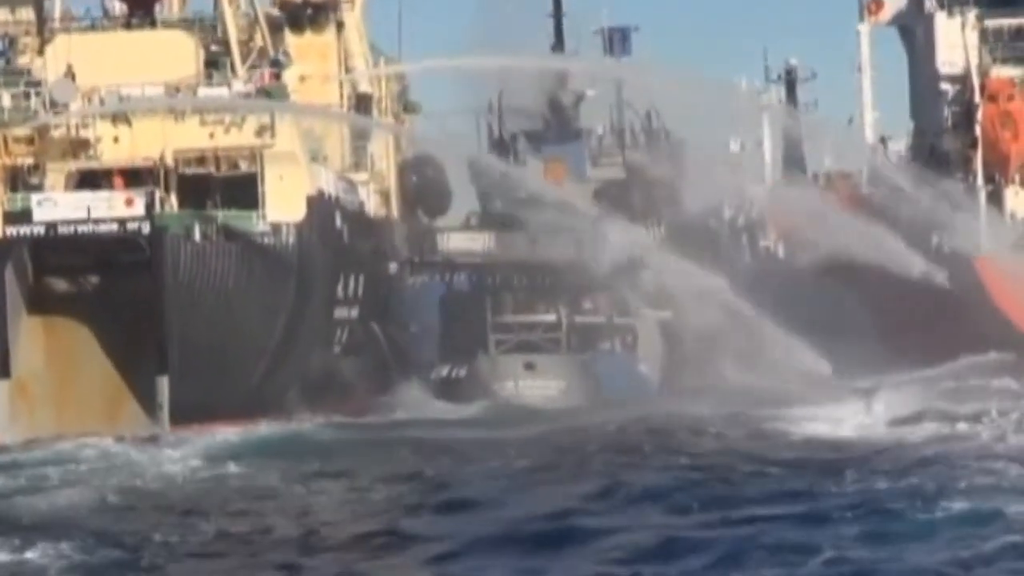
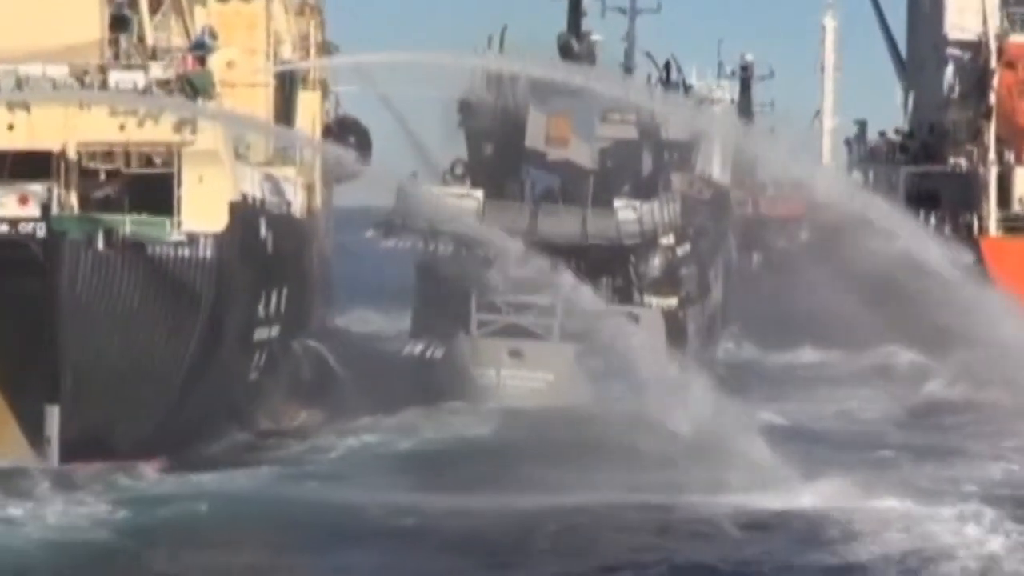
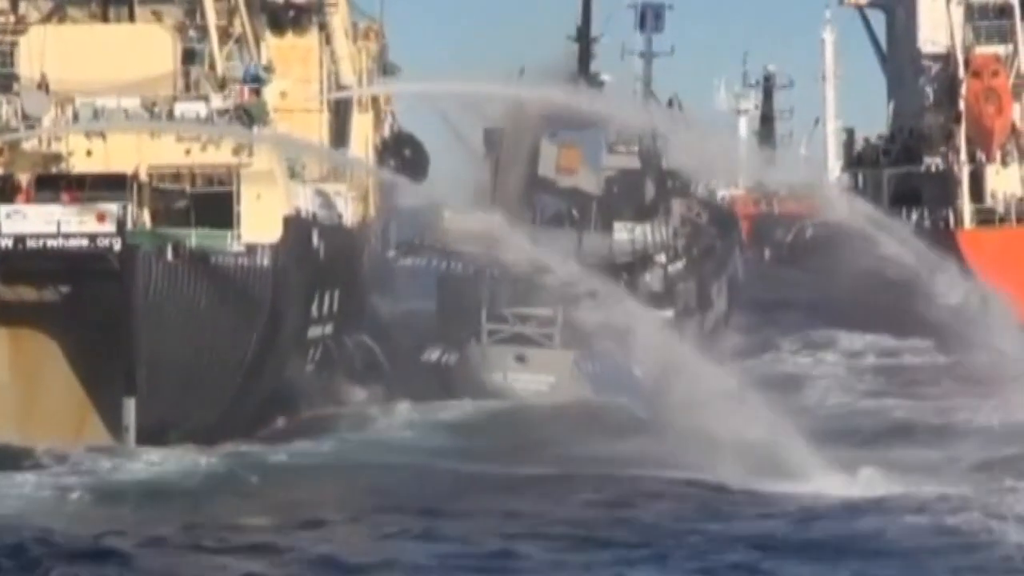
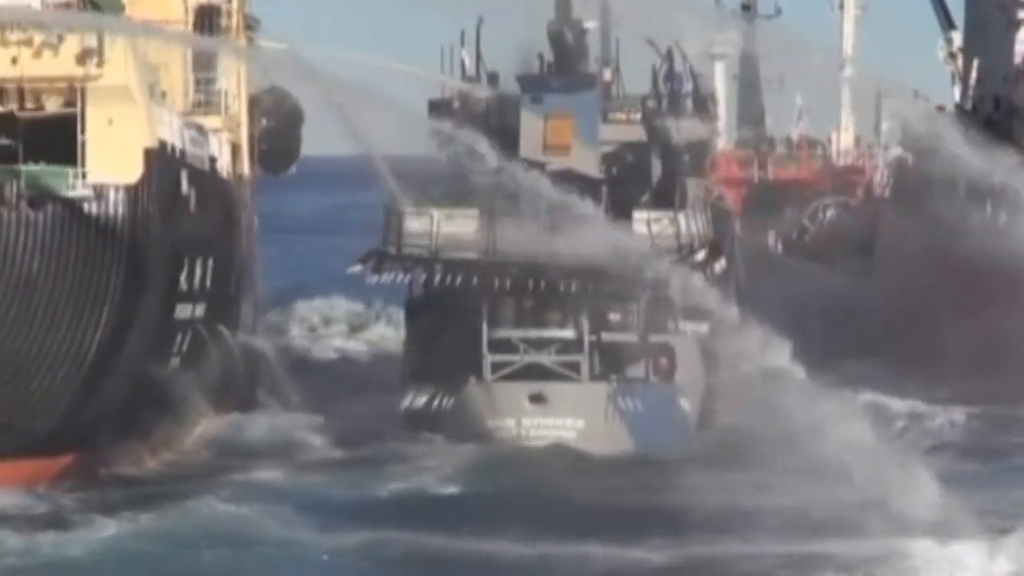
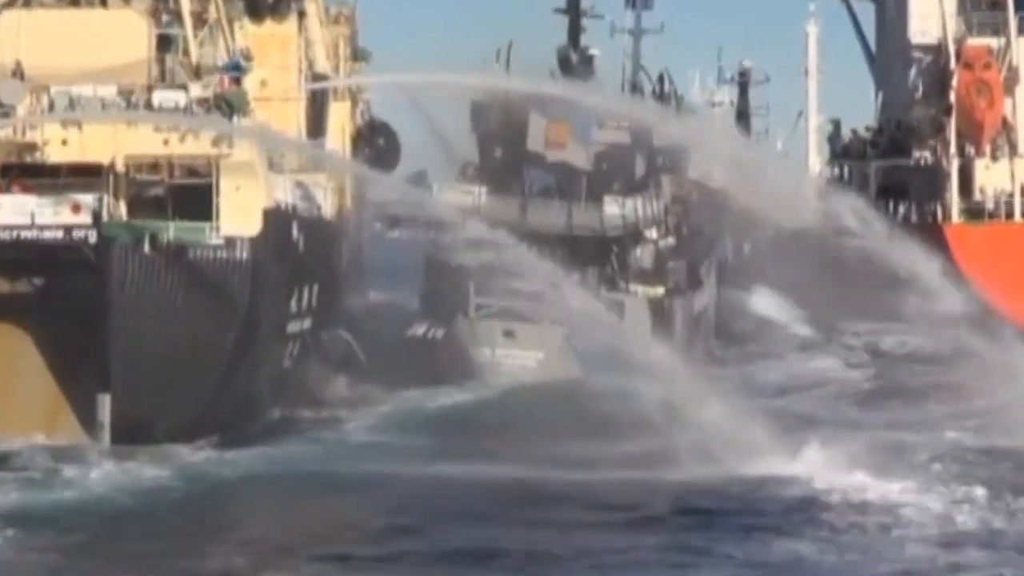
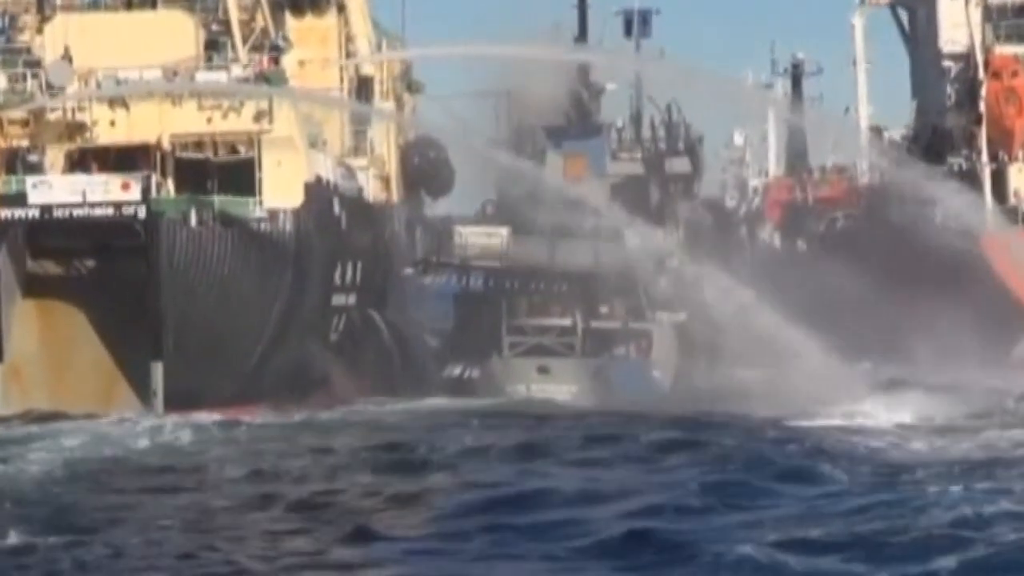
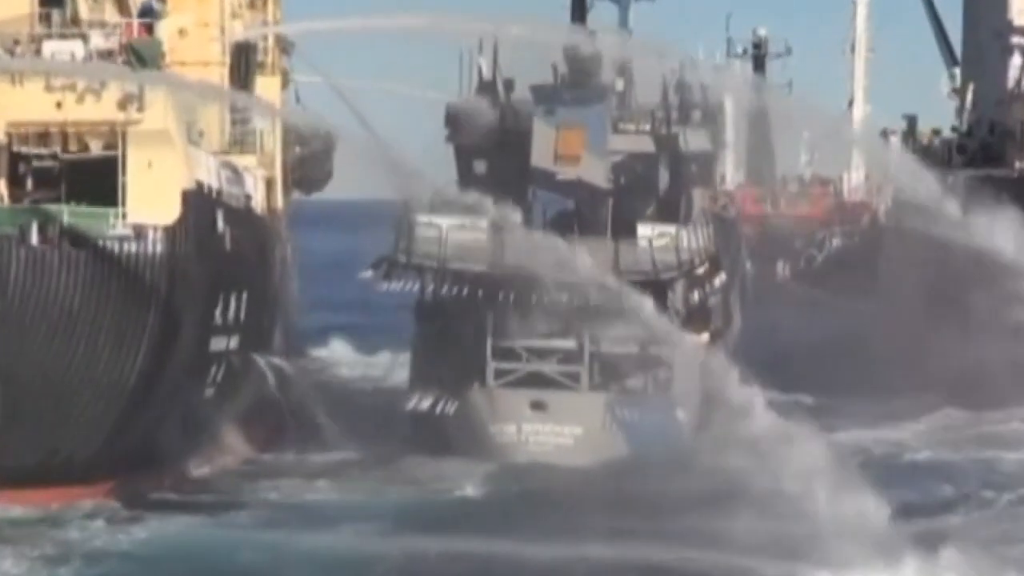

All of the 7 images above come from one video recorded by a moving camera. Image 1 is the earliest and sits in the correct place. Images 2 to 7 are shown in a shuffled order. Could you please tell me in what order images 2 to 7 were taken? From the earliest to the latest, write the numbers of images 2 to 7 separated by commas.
6, 3, 5, 2, 7, 4
